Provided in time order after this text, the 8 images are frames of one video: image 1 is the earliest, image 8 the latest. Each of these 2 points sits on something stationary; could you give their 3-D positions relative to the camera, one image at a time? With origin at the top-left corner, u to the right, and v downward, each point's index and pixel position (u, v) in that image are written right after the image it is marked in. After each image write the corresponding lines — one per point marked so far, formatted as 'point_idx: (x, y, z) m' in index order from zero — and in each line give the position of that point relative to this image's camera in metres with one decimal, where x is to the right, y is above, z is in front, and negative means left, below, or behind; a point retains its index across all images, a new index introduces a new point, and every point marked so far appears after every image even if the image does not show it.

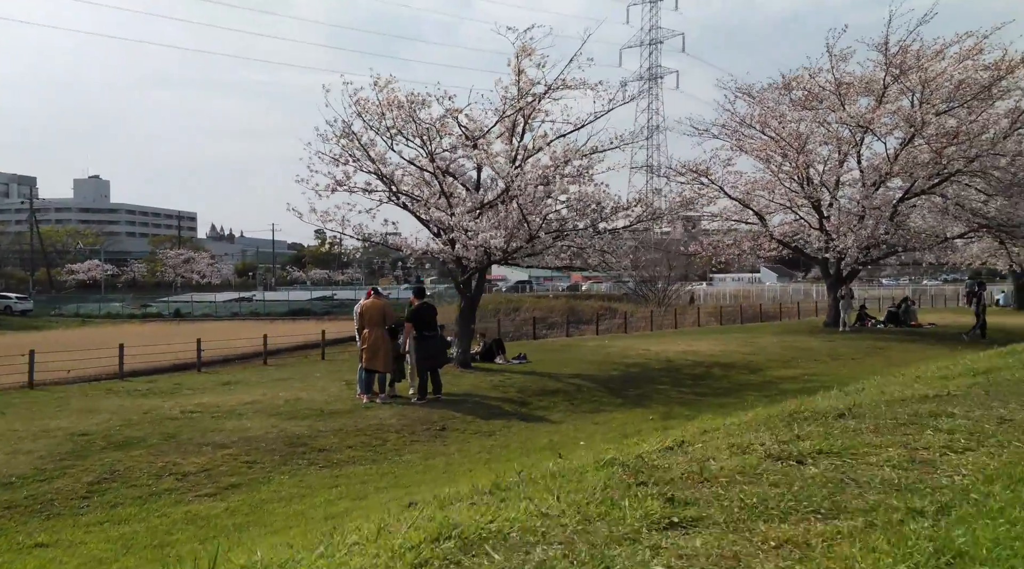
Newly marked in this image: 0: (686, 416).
0: (+2.6, -1.9, +13.4) m
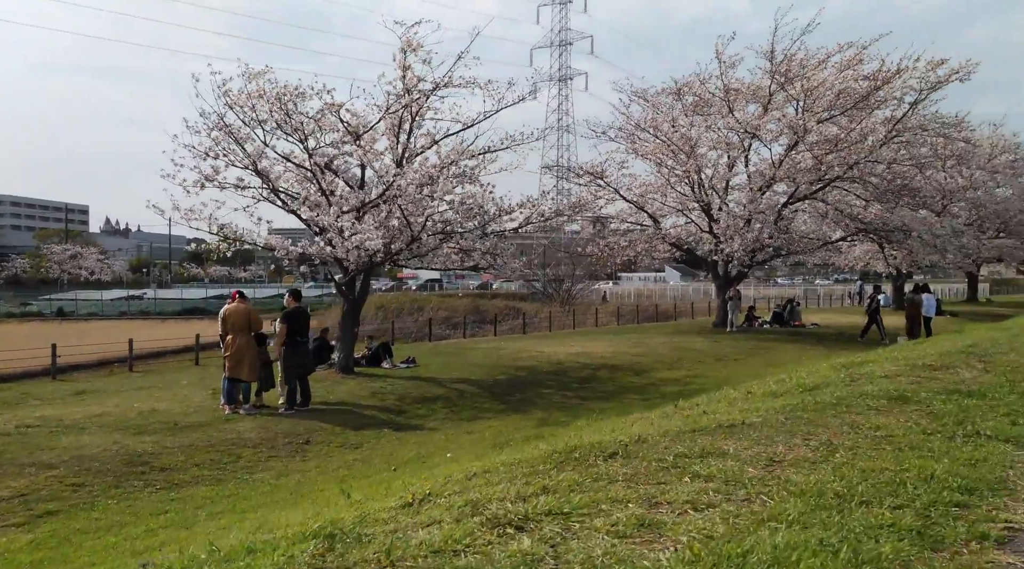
0: (+0.8, -2.0, +13.3) m
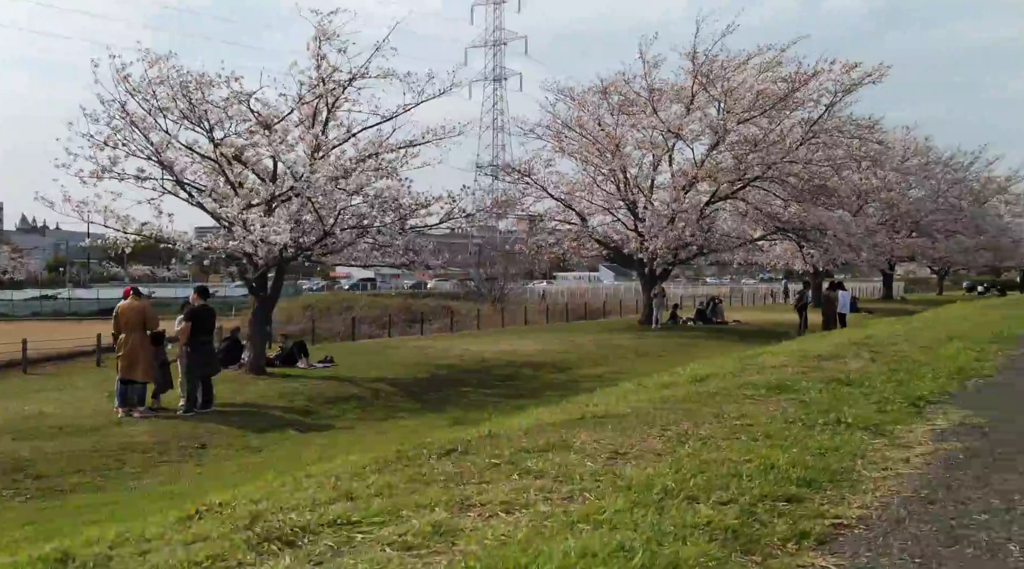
0: (-0.5, -1.9, +13.1) m
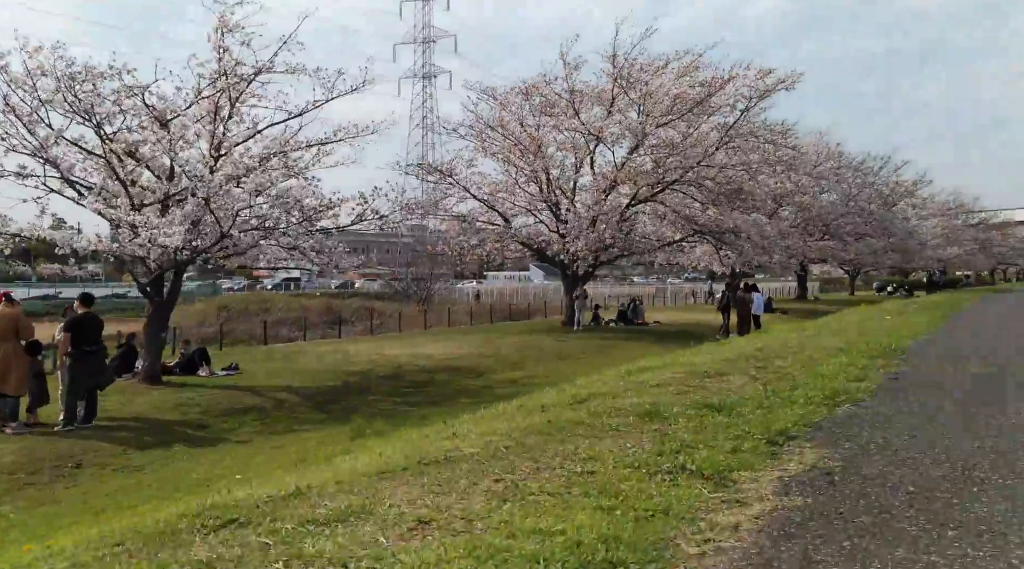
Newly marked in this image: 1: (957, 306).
0: (-1.8, -2.0, +12.7) m
1: (+9.4, -0.4, +19.3) m
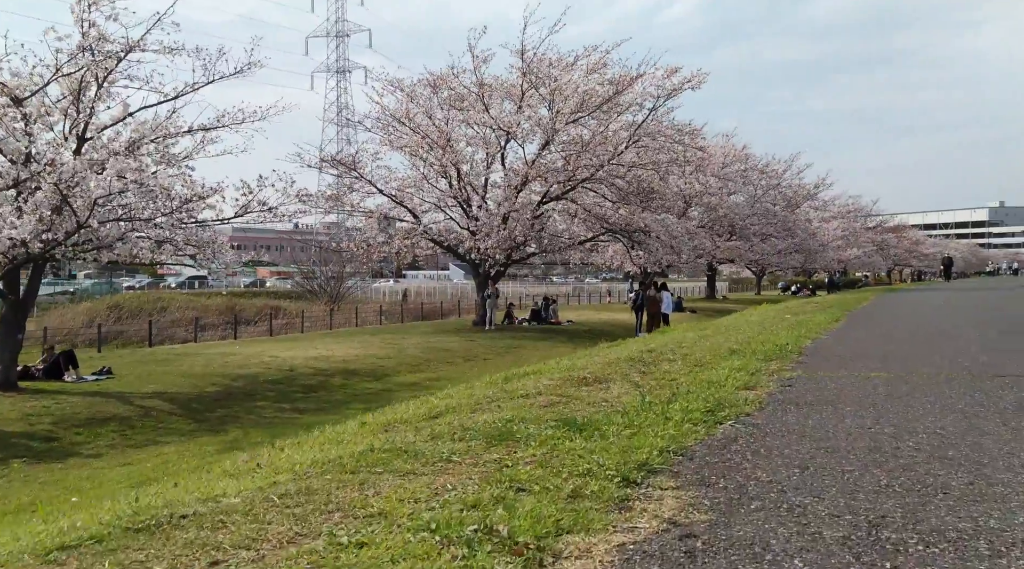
0: (-3.2, -2.0, +11.7) m
1: (+7.3, -0.4, +19.3) m
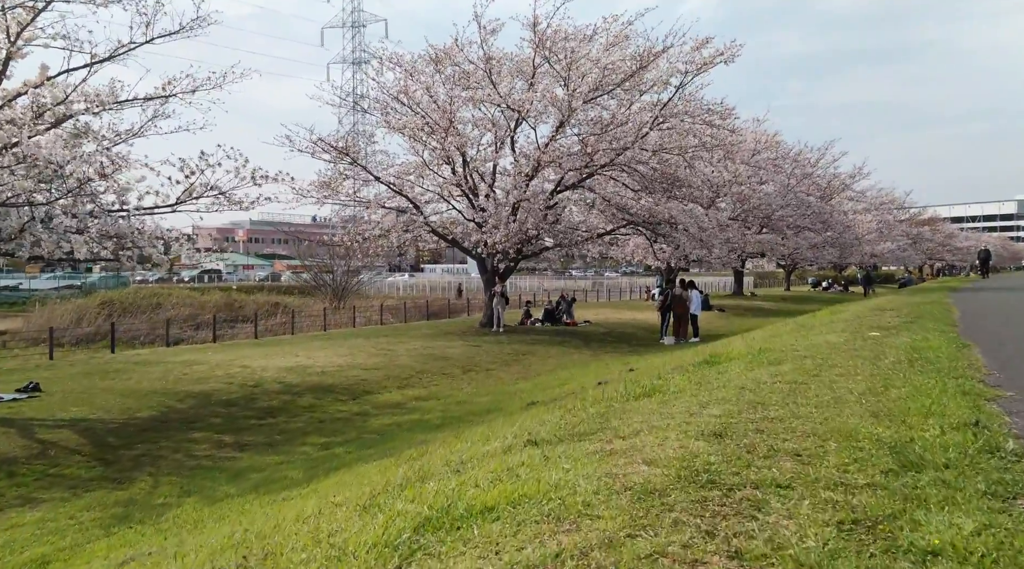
0: (-3.3, -2.1, +8.6) m
1: (+7.3, -0.4, +15.9) m
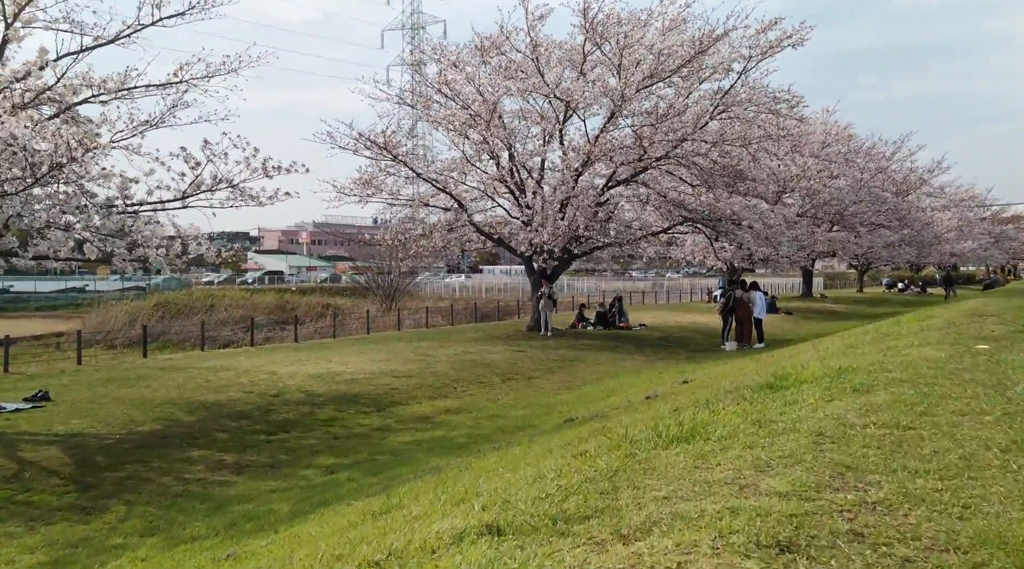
0: (-3.2, -2.1, +7.3) m
1: (+7.9, -0.4, +13.9) m
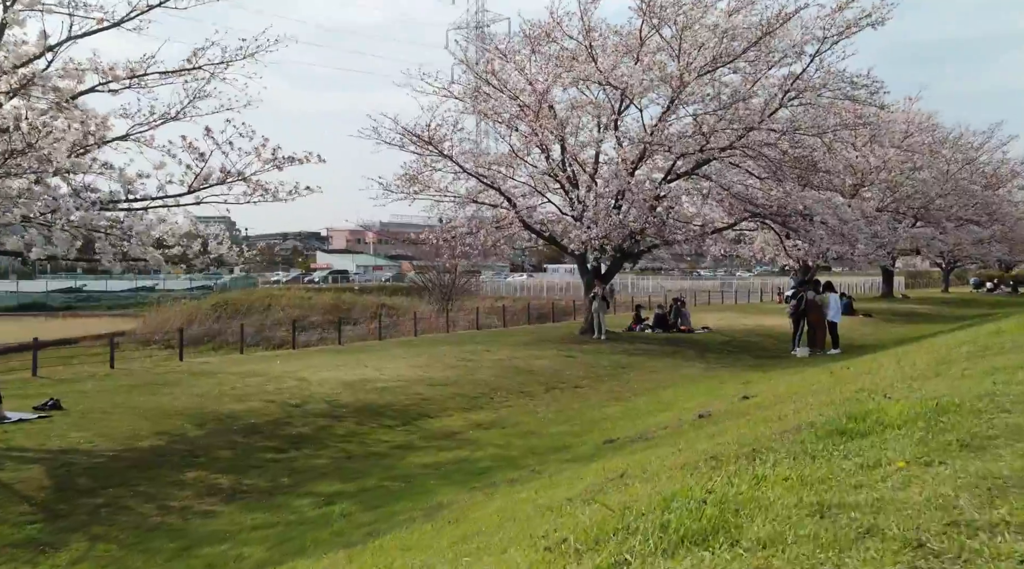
0: (-3.2, -2.1, +6.1) m
1: (+8.4, -0.5, +11.8) m
